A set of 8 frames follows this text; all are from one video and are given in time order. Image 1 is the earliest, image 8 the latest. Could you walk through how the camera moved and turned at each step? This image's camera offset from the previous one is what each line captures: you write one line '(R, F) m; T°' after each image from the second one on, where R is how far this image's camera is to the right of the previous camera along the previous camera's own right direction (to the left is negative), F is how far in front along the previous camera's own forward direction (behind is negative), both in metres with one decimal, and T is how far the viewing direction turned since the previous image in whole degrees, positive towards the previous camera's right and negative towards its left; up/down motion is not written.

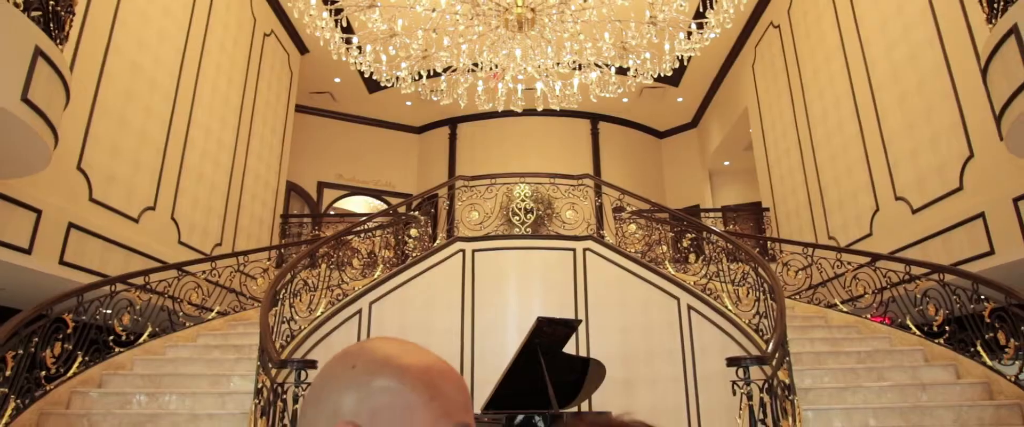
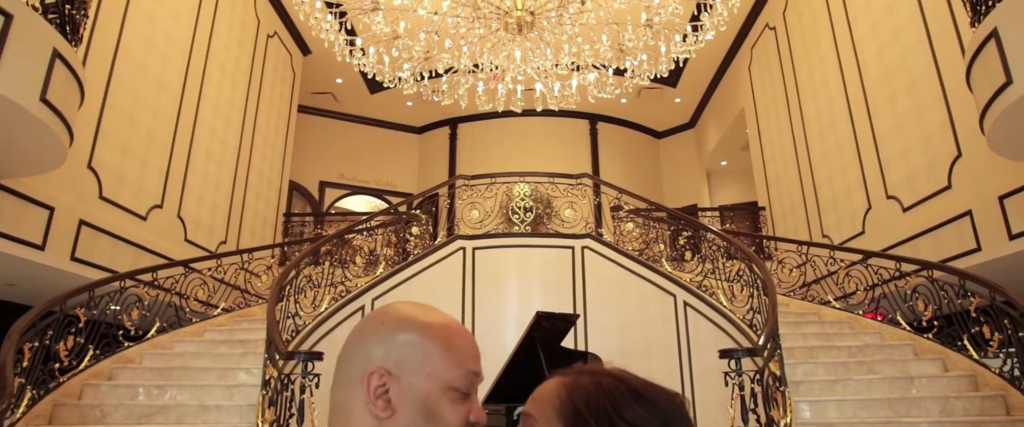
(0.0, -0.1) m; 0°
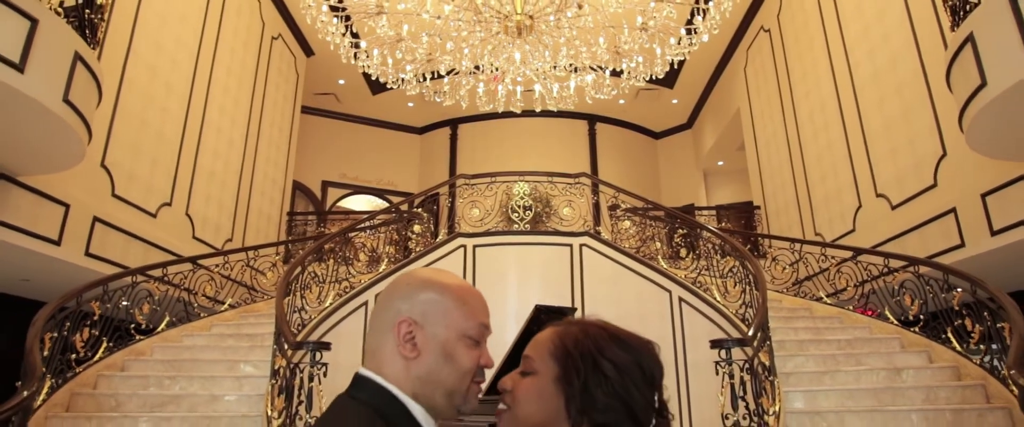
(0.0, -0.2) m; 0°
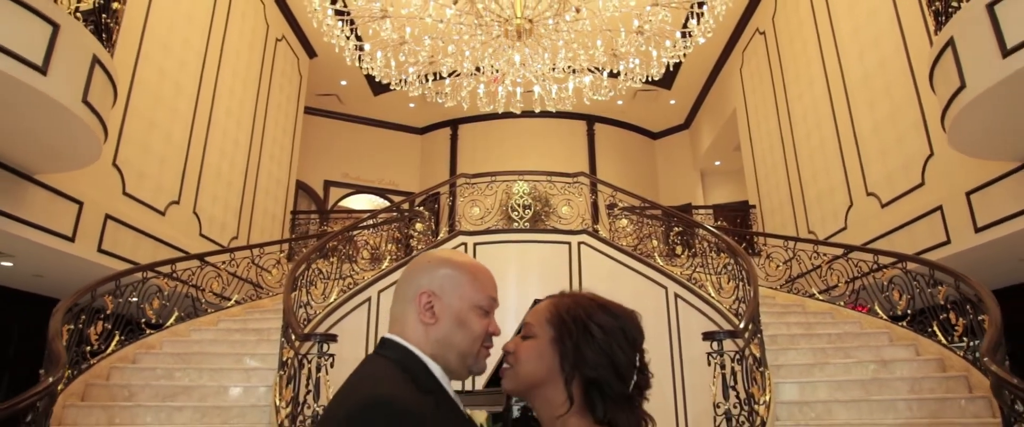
(0.0, -0.2) m; 0°
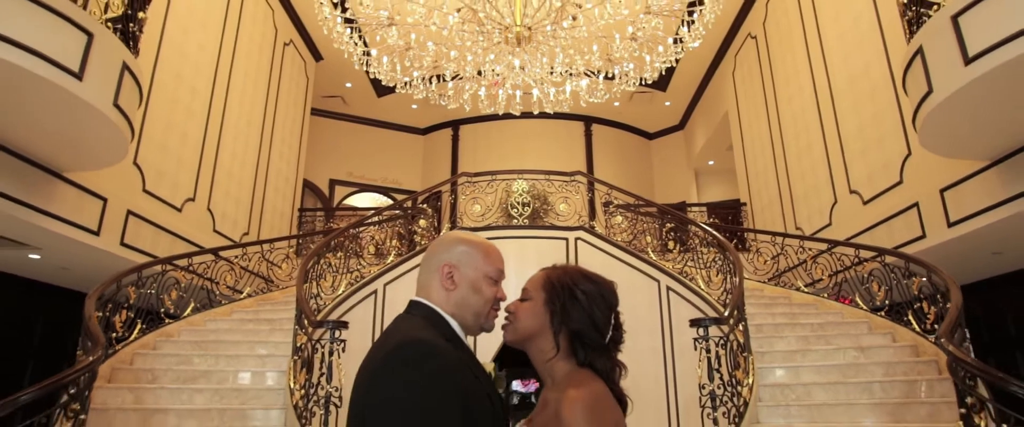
(0.0, -0.3) m; 0°
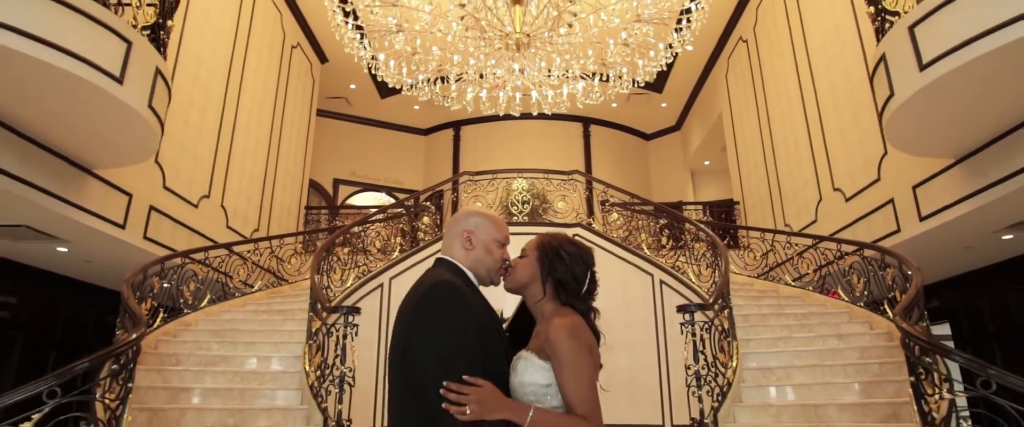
(0.0, -0.3) m; 0°
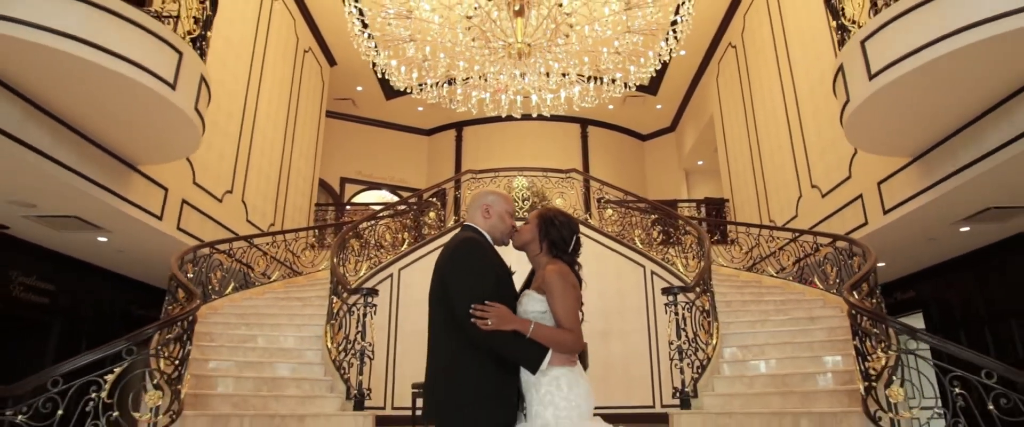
(0.0, -0.5) m; 0°
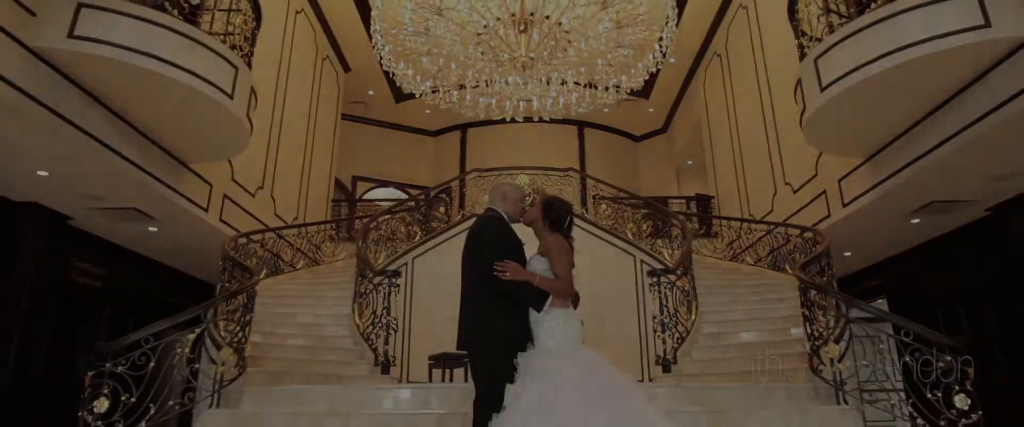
(-0.1, -0.8) m; 0°
